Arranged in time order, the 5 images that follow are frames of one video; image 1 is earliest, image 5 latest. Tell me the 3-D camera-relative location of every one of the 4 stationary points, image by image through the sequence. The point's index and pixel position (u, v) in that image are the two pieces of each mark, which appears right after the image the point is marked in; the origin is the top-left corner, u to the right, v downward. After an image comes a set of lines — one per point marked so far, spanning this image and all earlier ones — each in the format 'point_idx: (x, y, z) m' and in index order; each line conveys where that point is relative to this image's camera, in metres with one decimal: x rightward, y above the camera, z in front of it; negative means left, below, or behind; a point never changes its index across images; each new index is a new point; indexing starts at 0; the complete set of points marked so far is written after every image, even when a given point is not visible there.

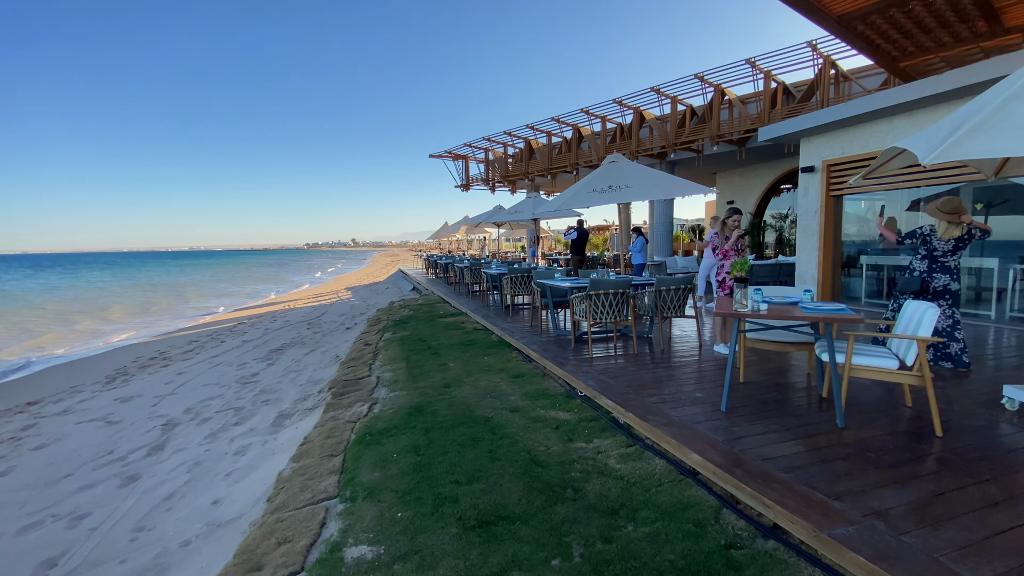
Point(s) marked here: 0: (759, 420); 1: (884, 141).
0: (+1.6, -0.9, +3.1) m
1: (+5.7, +2.2, +7.1) m
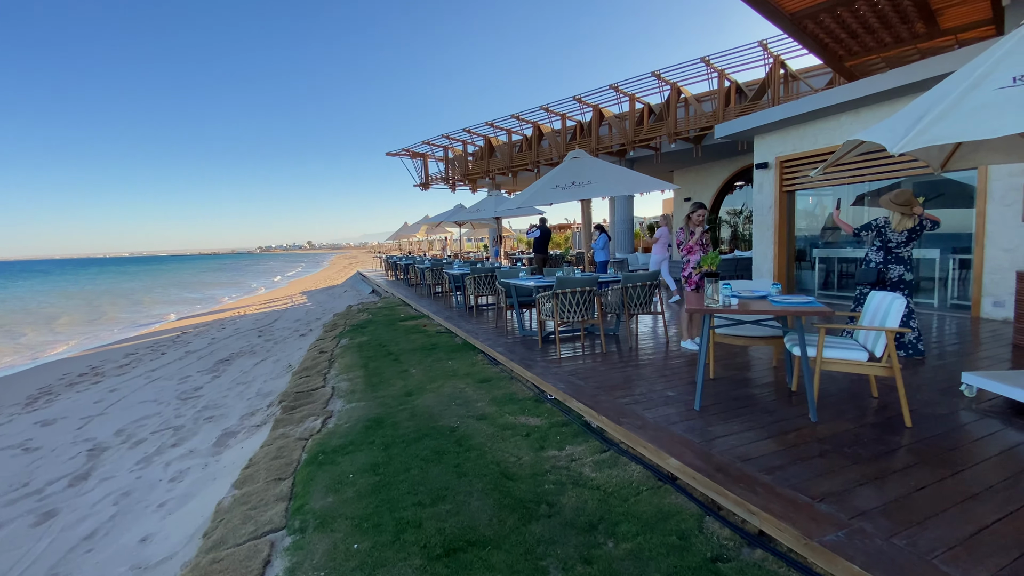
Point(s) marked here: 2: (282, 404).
0: (+1.4, -0.8, +3.0) m
1: (+5.1, +2.4, +7.4) m
2: (-2.2, -1.1, +4.4) m
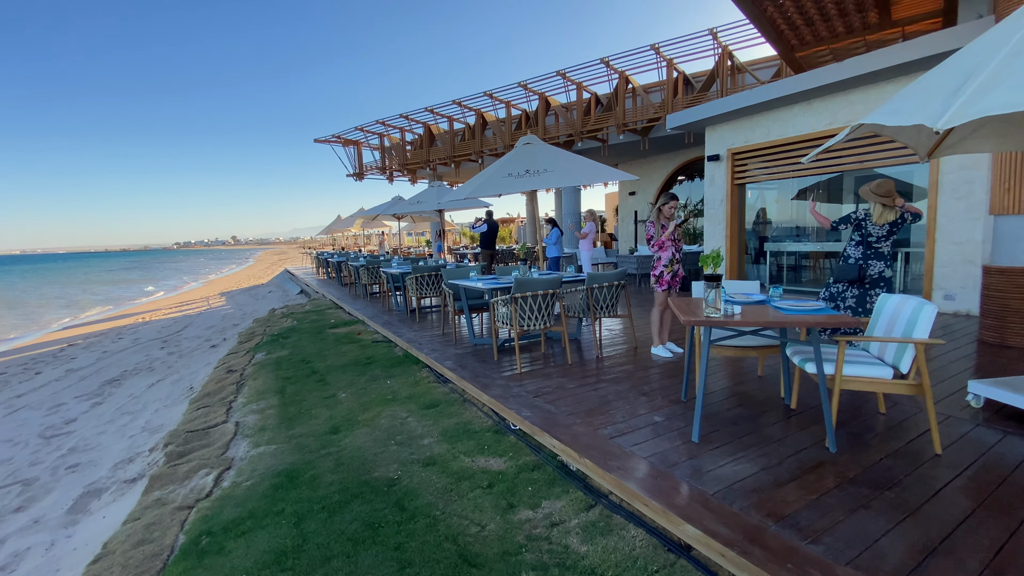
0: (+1.2, -0.9, +2.5) m
1: (+4.2, +2.5, +7.2) m
2: (-2.5, -1.2, +3.5) m
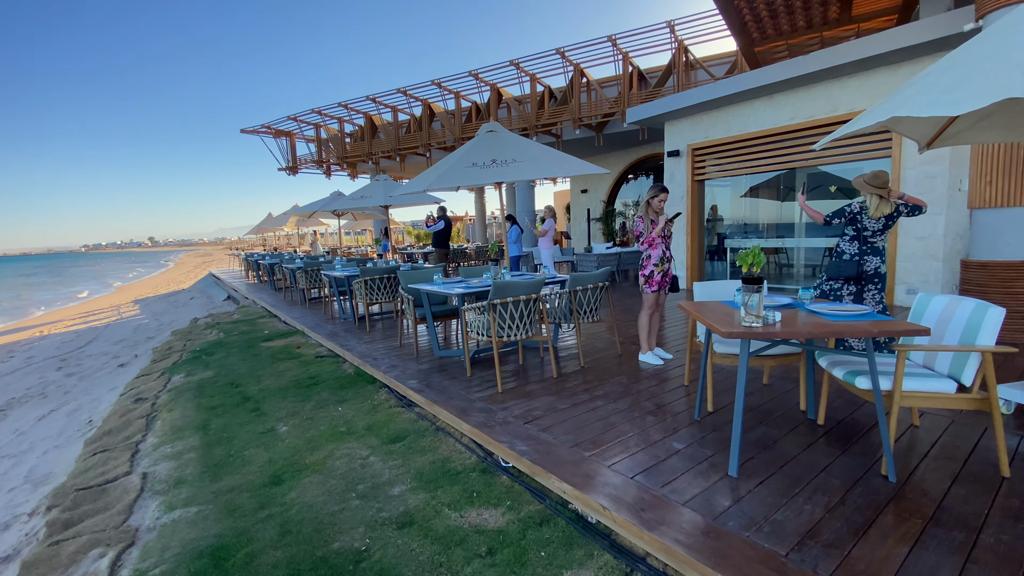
0: (+1.2, -0.9, +2.1) m
1: (+3.6, +2.5, +7.1) m
2: (-2.6, -1.3, +2.6) m
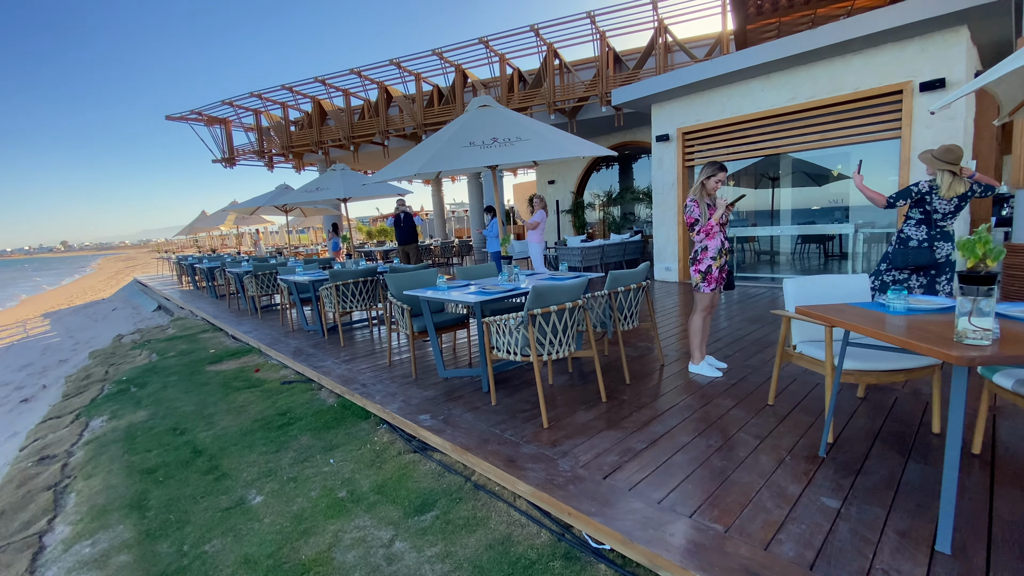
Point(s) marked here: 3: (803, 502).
0: (+1.6, -0.9, +1.5) m
1: (+3.3, +2.6, +6.7) m
2: (-2.2, -1.4, +1.6) m
3: (+1.1, -0.8, +1.8) m
